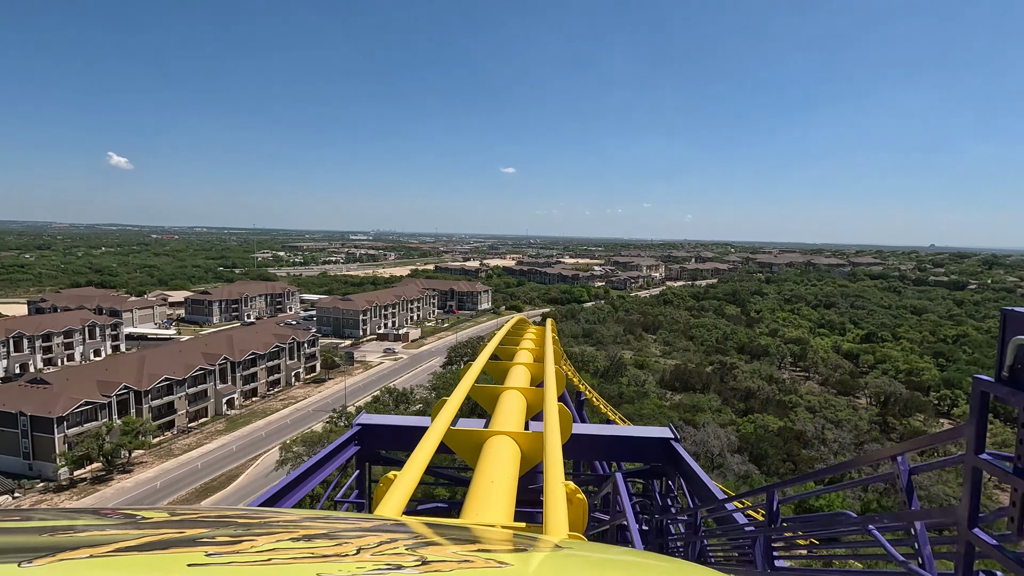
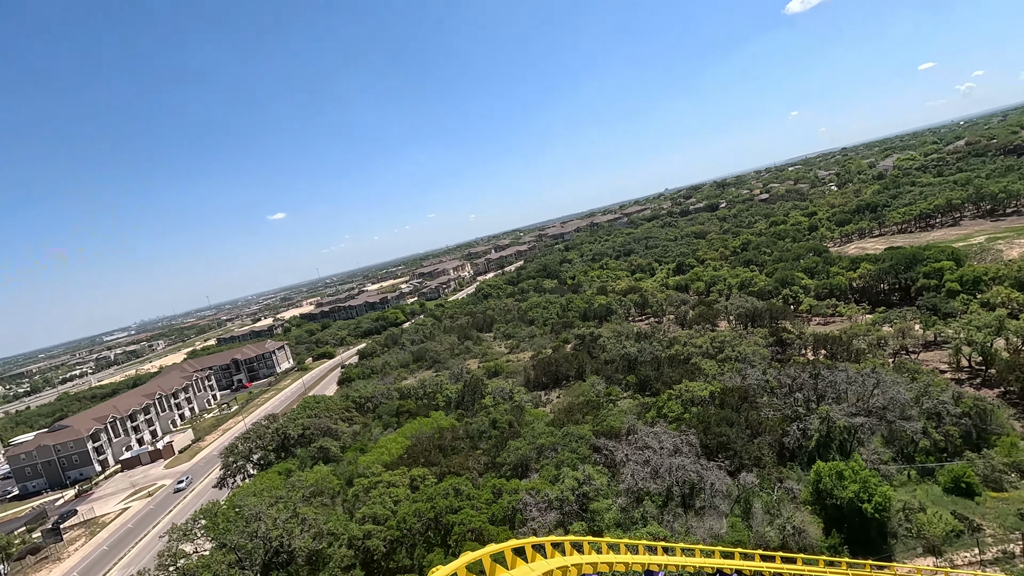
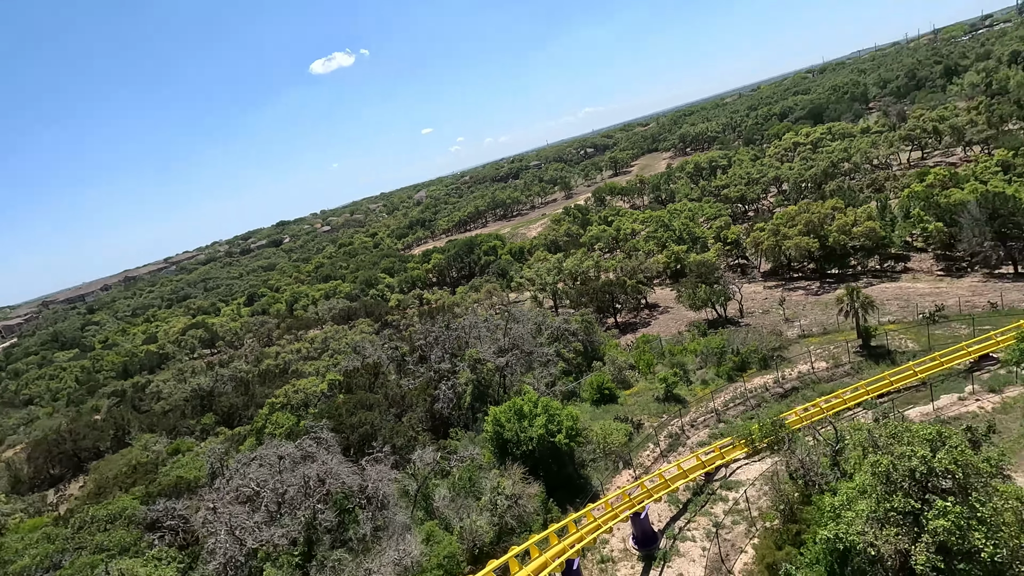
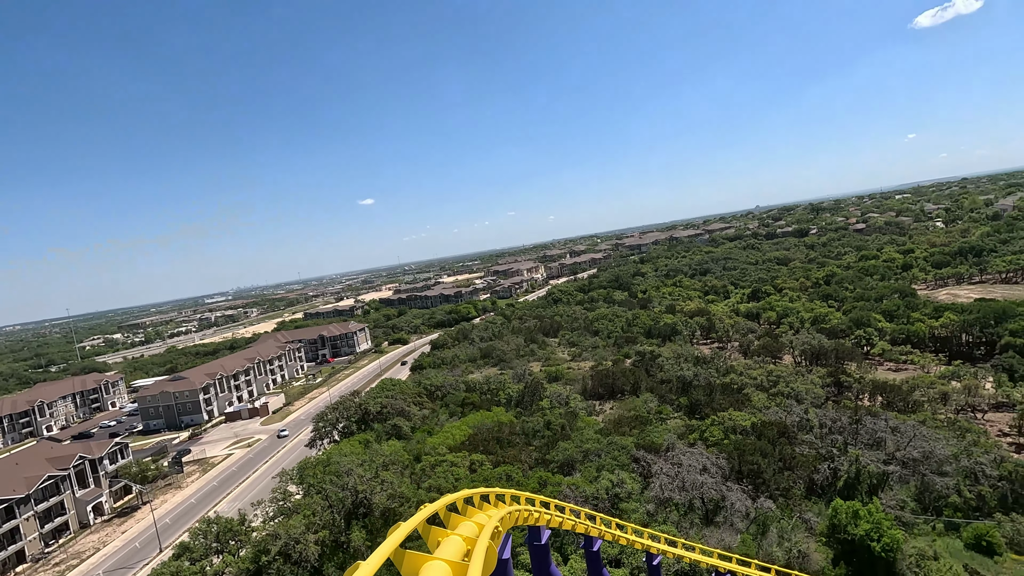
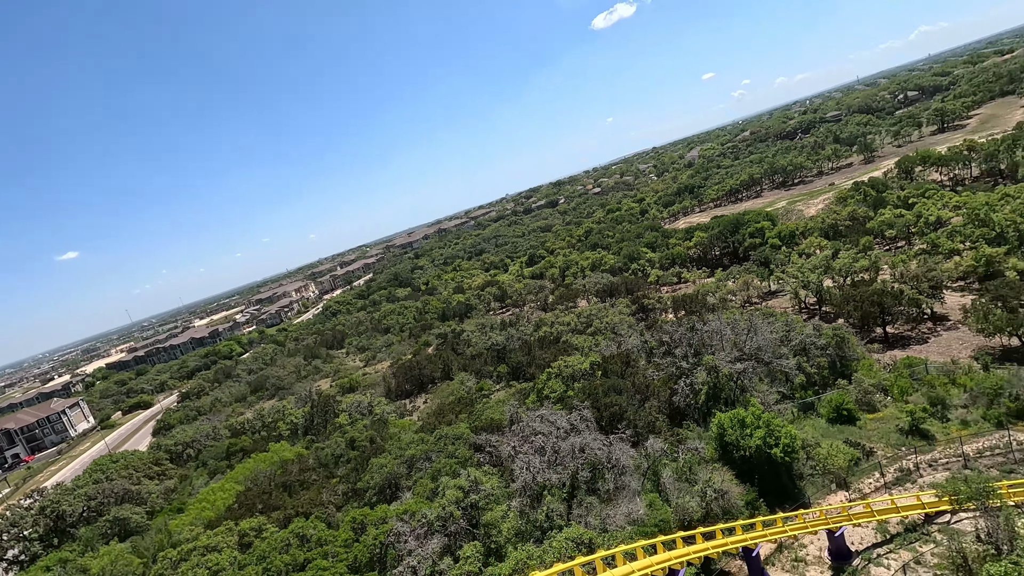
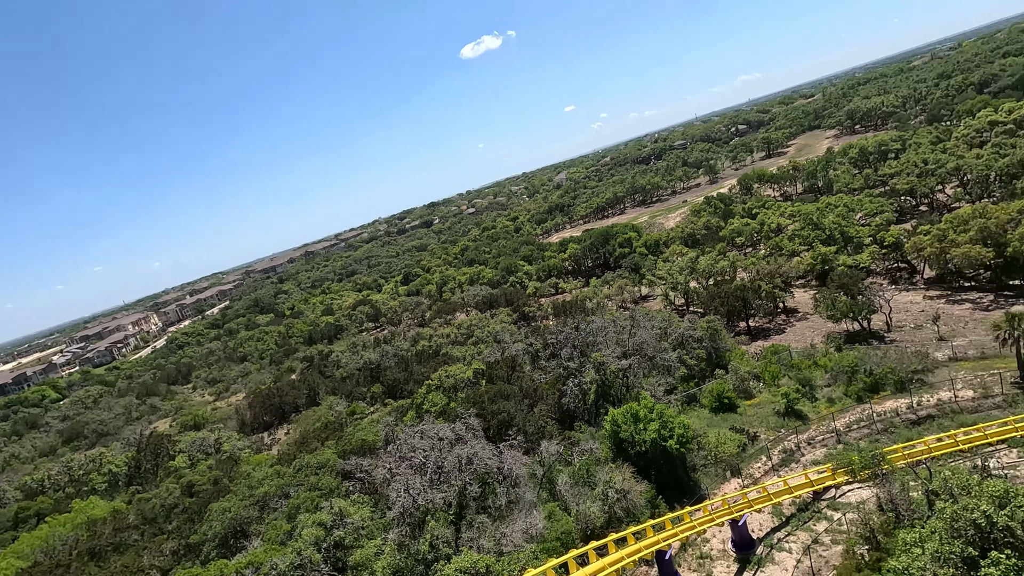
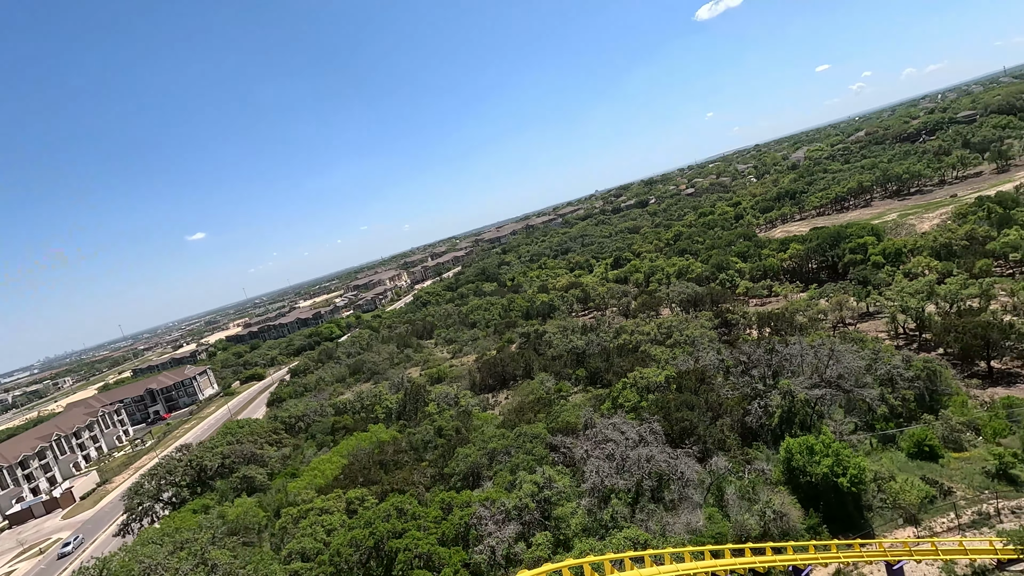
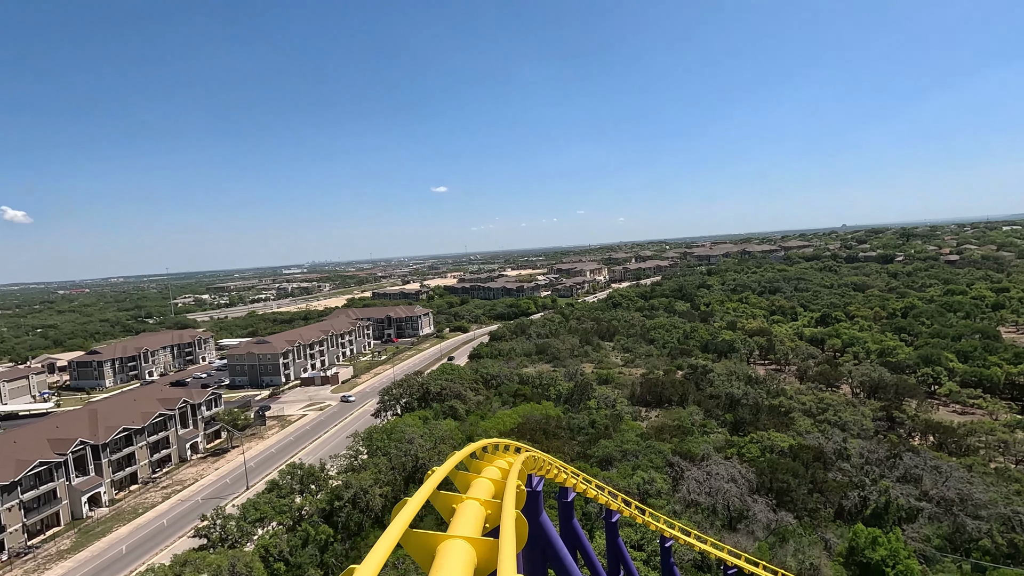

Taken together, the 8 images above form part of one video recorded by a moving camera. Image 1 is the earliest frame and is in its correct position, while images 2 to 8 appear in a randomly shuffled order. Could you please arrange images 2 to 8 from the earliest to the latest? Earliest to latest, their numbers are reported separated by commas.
8, 4, 2, 7, 5, 6, 3
